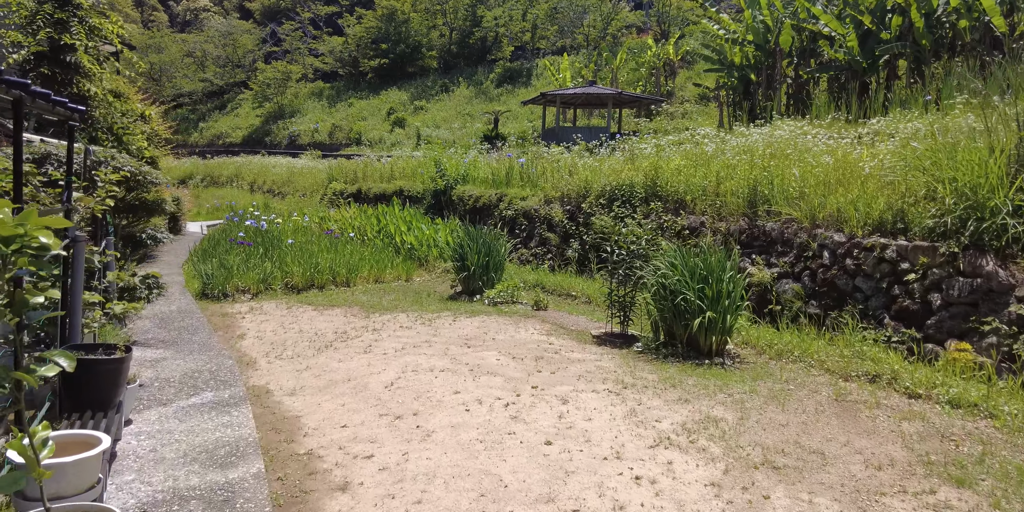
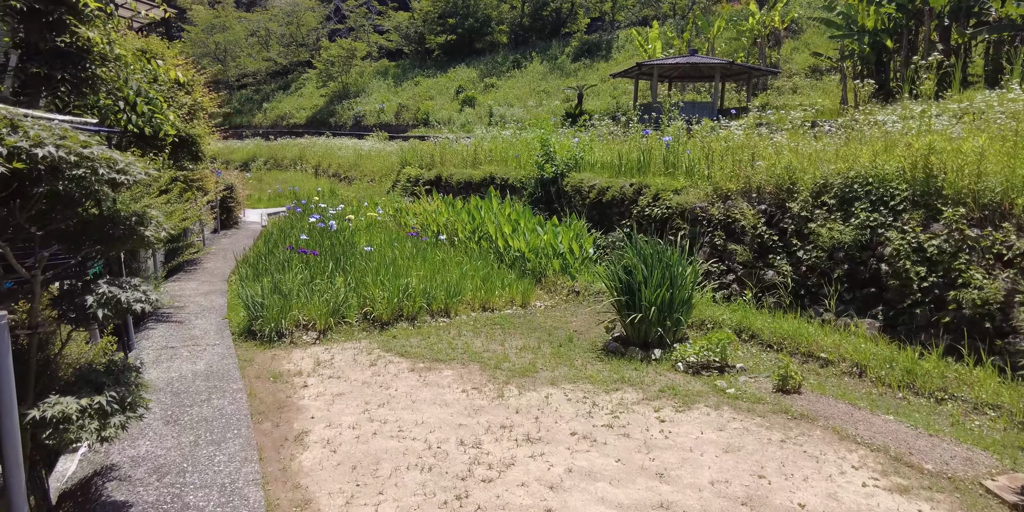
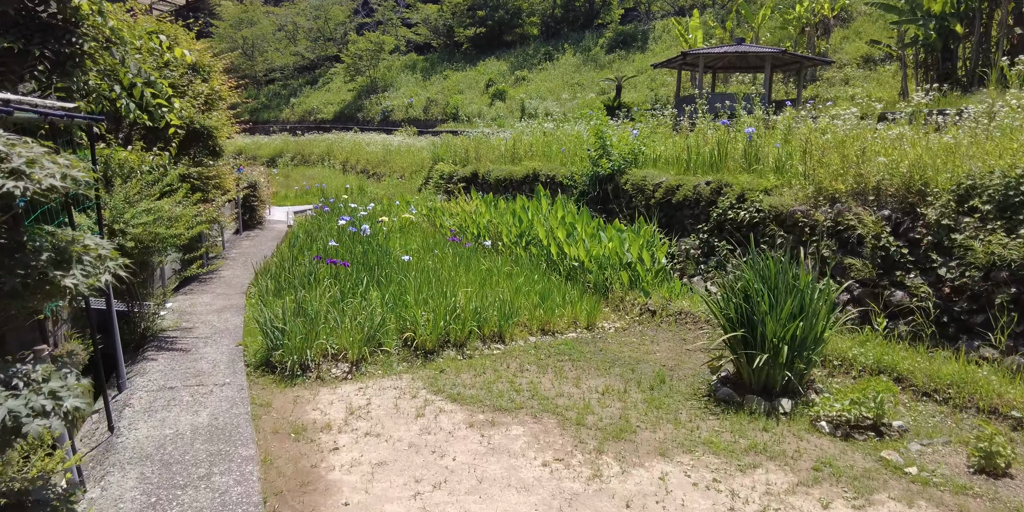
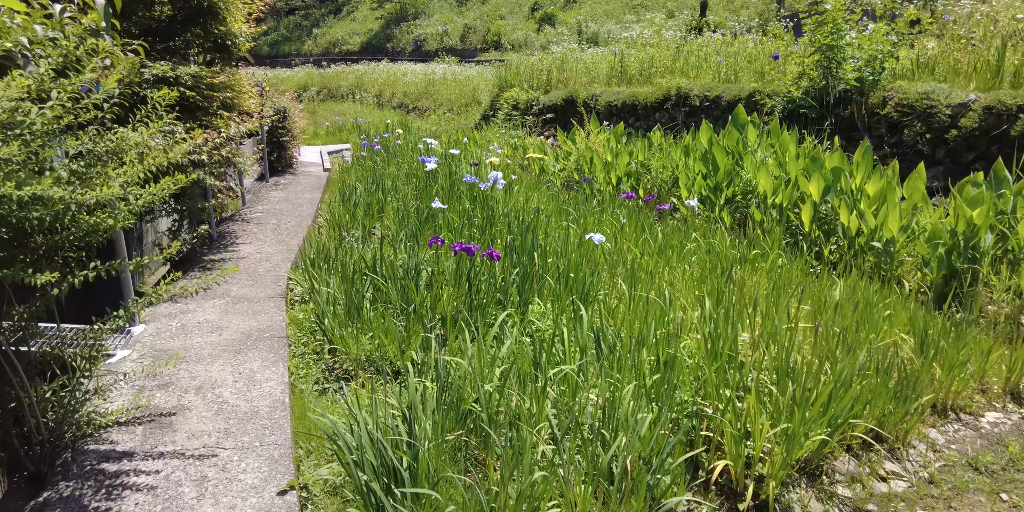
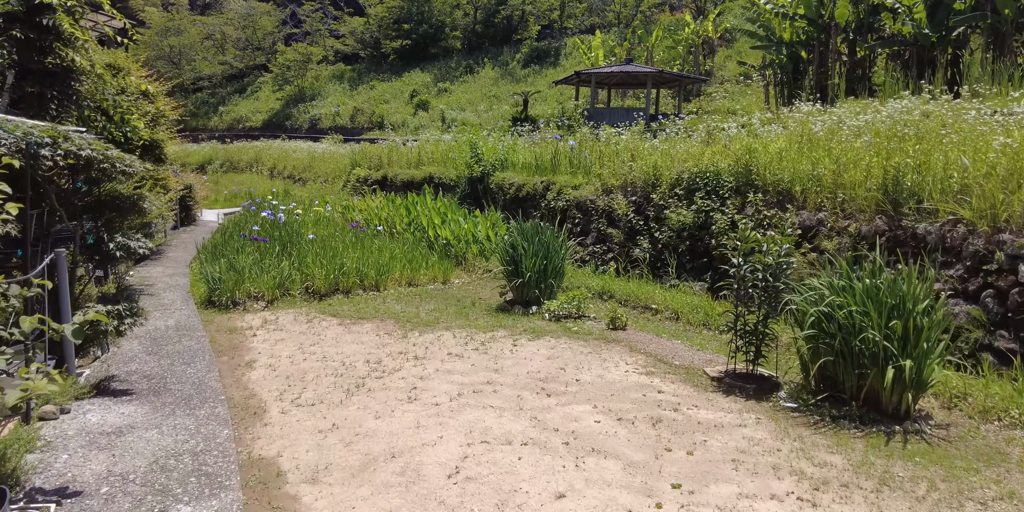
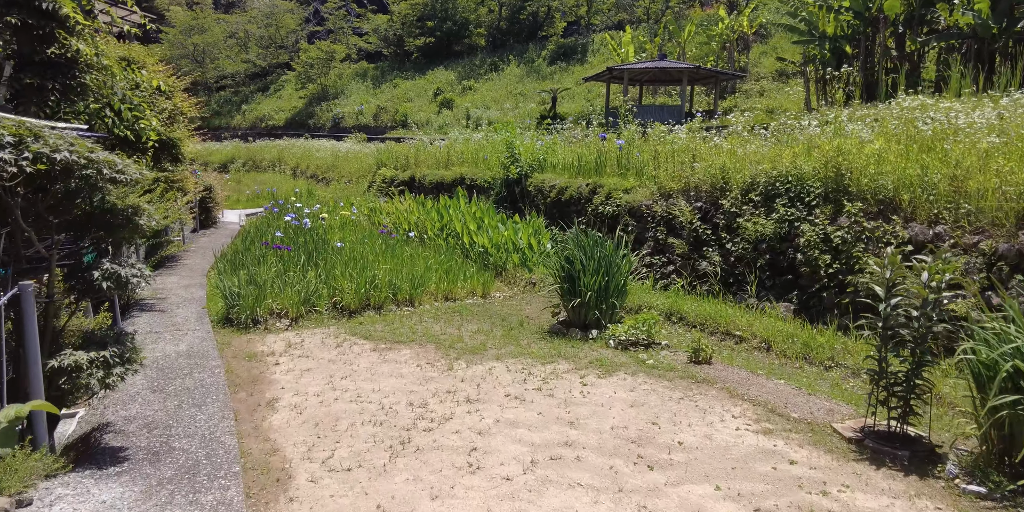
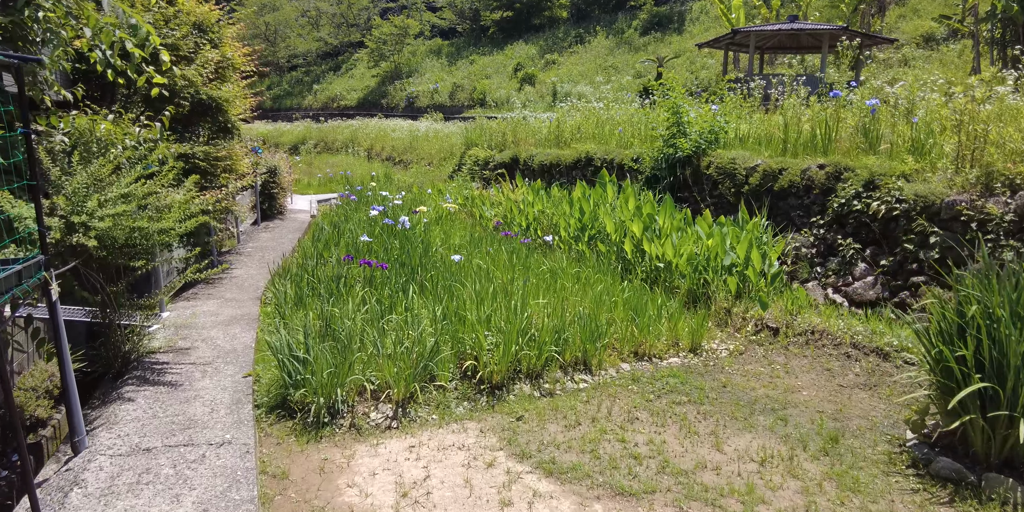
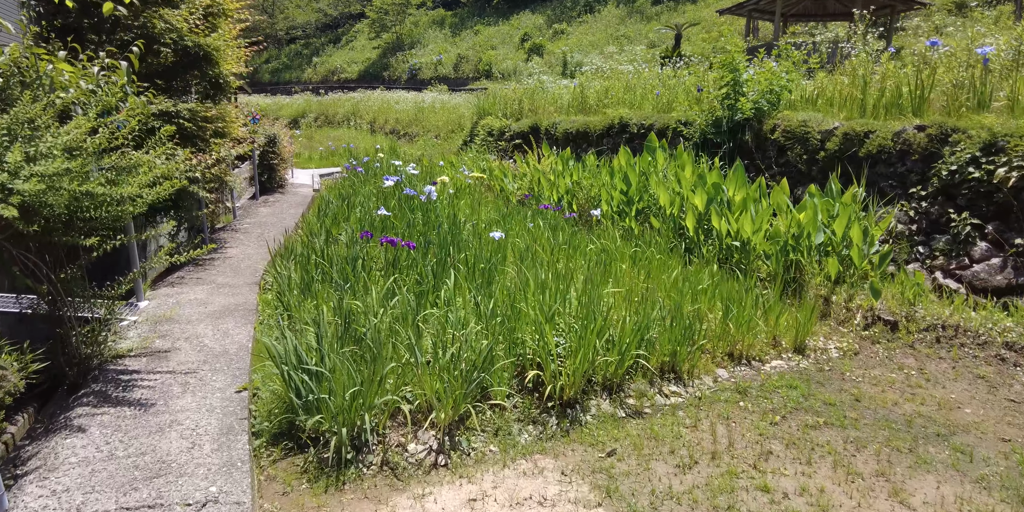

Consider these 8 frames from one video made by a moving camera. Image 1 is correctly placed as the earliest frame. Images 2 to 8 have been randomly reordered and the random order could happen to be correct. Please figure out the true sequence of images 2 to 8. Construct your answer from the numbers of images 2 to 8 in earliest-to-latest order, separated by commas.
5, 6, 2, 3, 7, 8, 4
